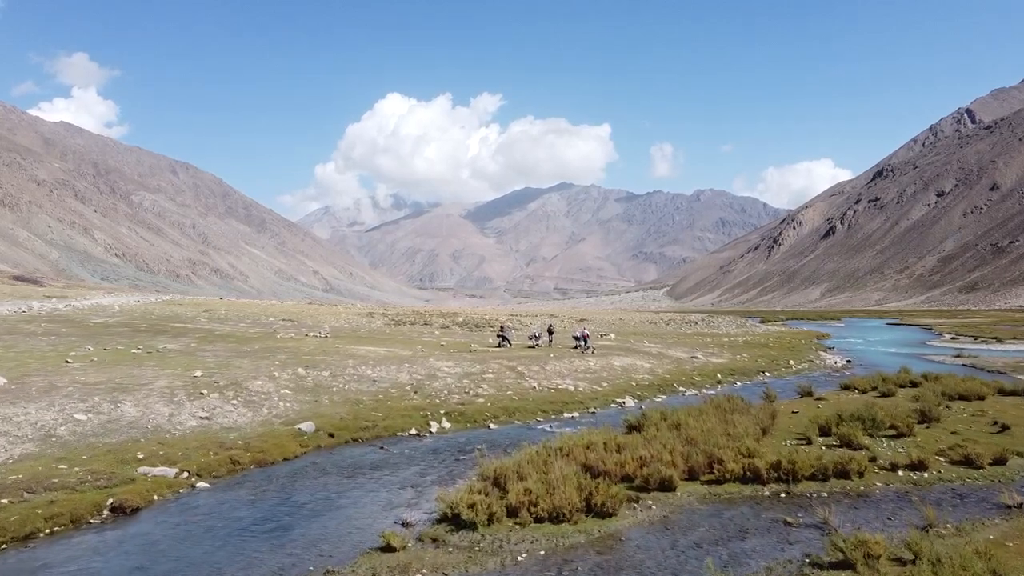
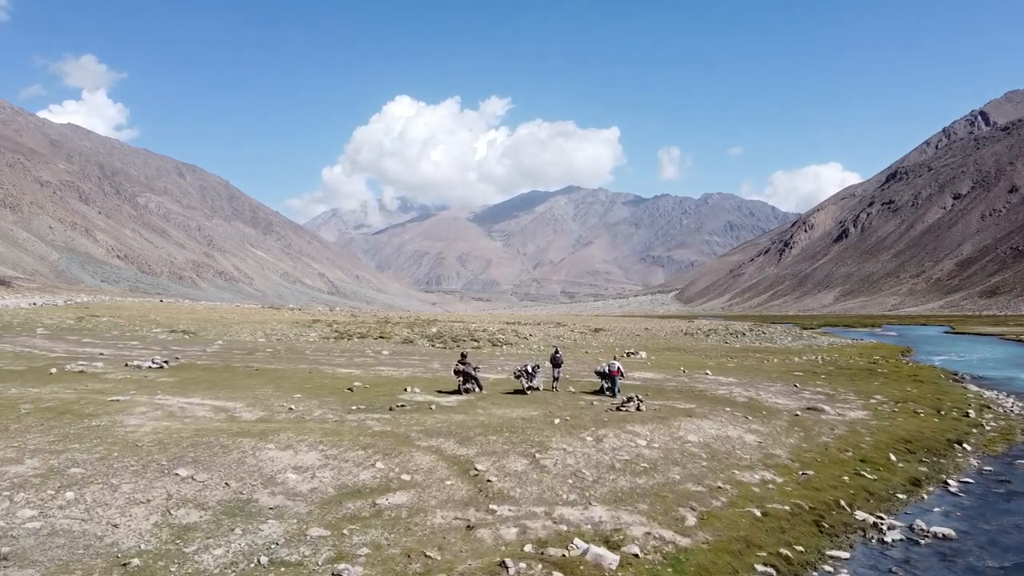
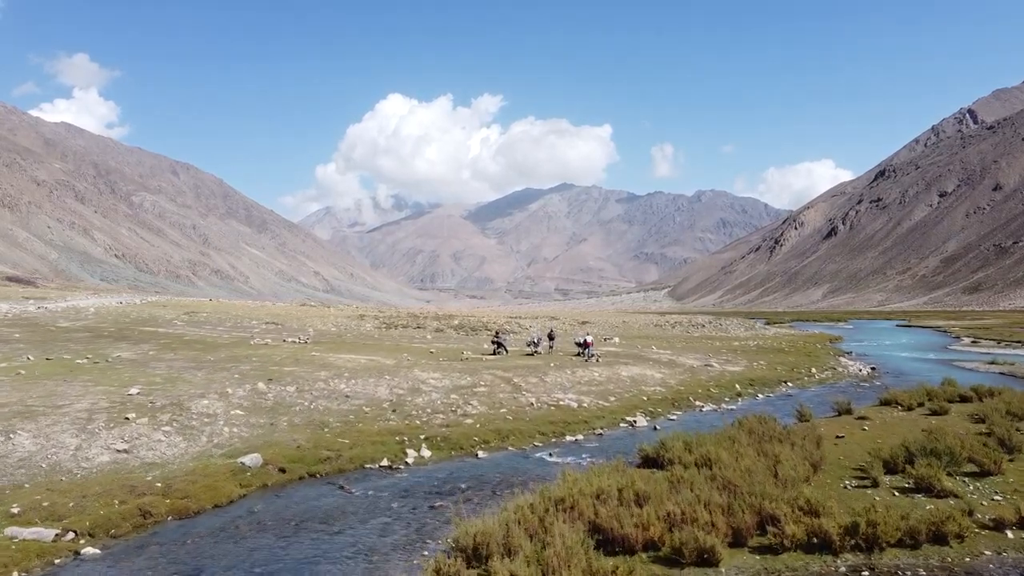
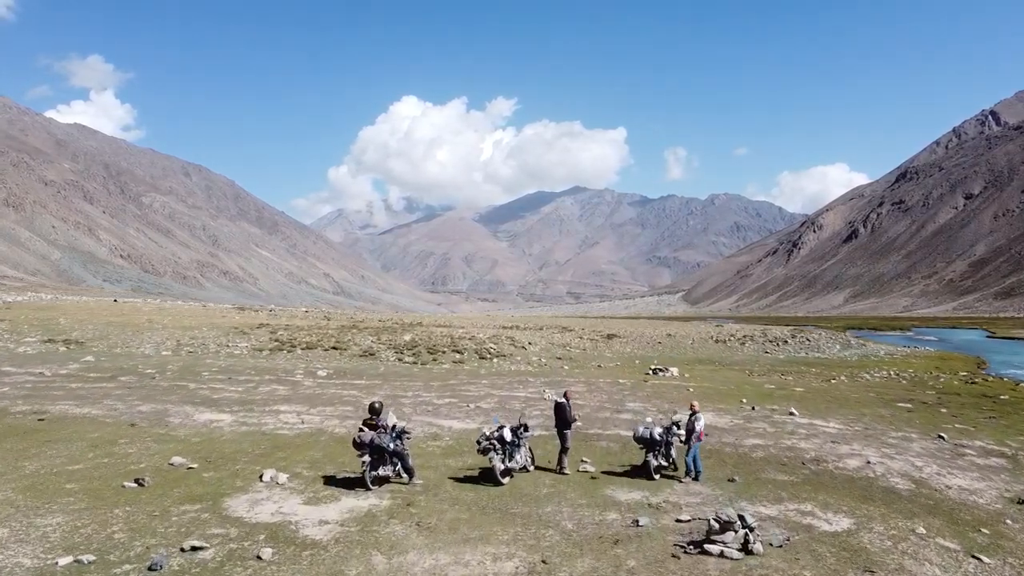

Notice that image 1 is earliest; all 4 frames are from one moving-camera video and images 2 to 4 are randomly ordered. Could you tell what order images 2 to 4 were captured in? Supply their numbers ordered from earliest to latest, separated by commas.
3, 2, 4
